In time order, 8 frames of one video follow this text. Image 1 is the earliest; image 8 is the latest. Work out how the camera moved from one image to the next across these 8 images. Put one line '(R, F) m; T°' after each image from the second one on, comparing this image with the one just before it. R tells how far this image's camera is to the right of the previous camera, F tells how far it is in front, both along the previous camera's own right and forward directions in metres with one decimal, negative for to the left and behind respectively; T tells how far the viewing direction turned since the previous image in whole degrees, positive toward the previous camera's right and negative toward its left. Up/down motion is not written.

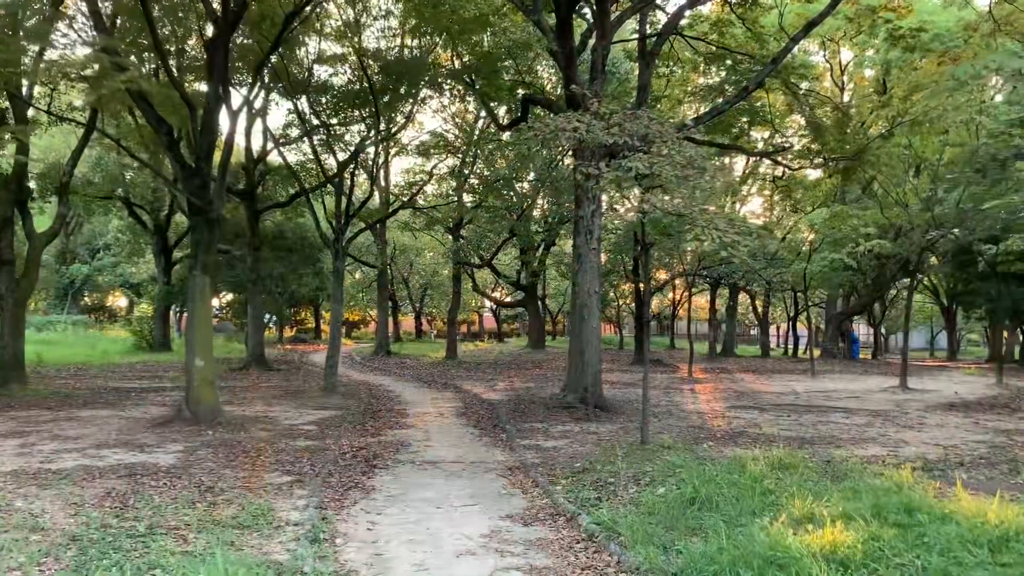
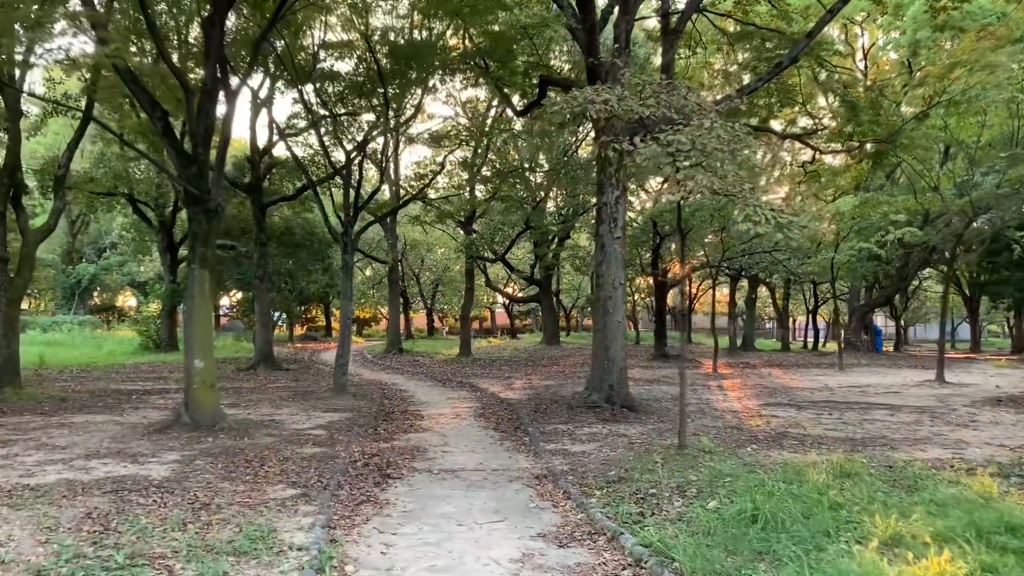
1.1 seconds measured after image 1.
(-0.1, +0.7) m; -1°
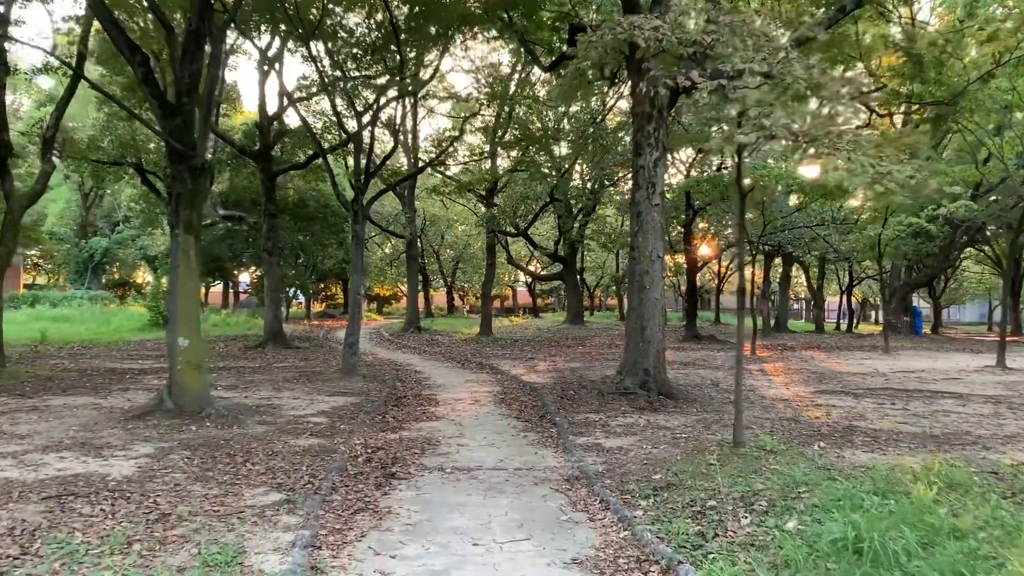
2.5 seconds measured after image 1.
(0.0, +1.0) m; -1°
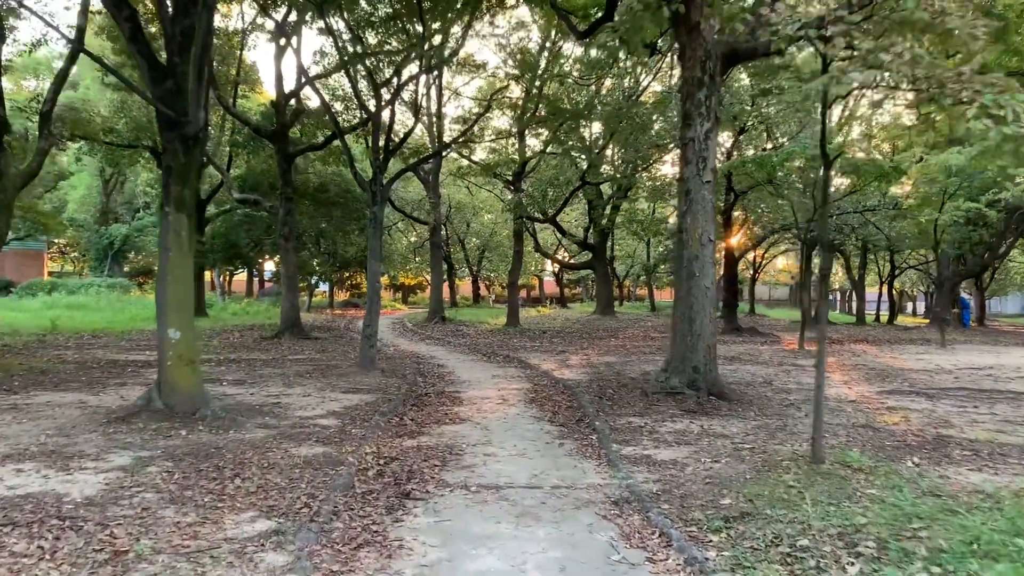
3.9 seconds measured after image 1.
(-0.1, +0.9) m; -2°
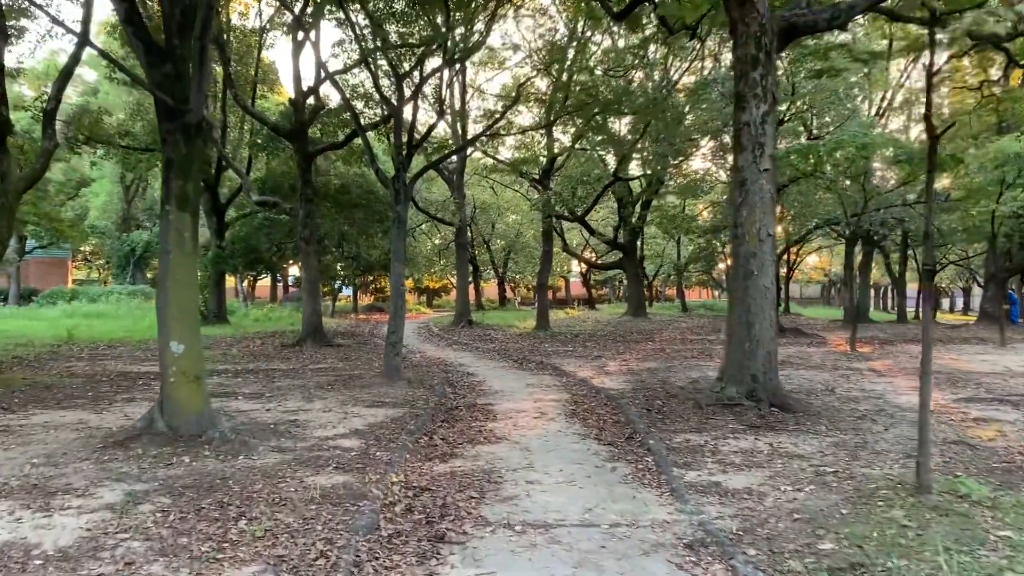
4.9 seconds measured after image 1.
(-0.1, +0.7) m; -2°
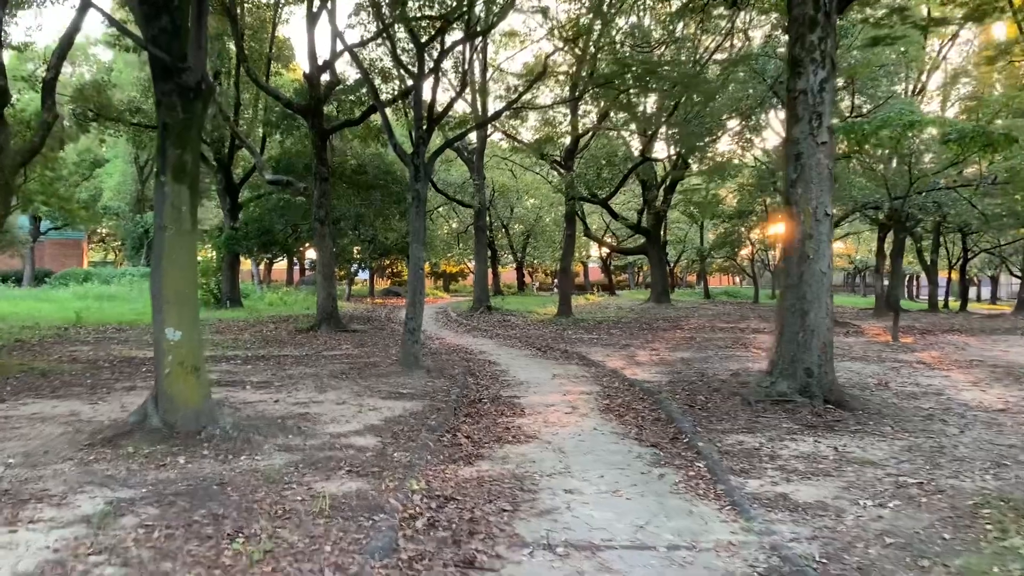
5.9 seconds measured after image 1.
(-0.1, +0.6) m; -1°
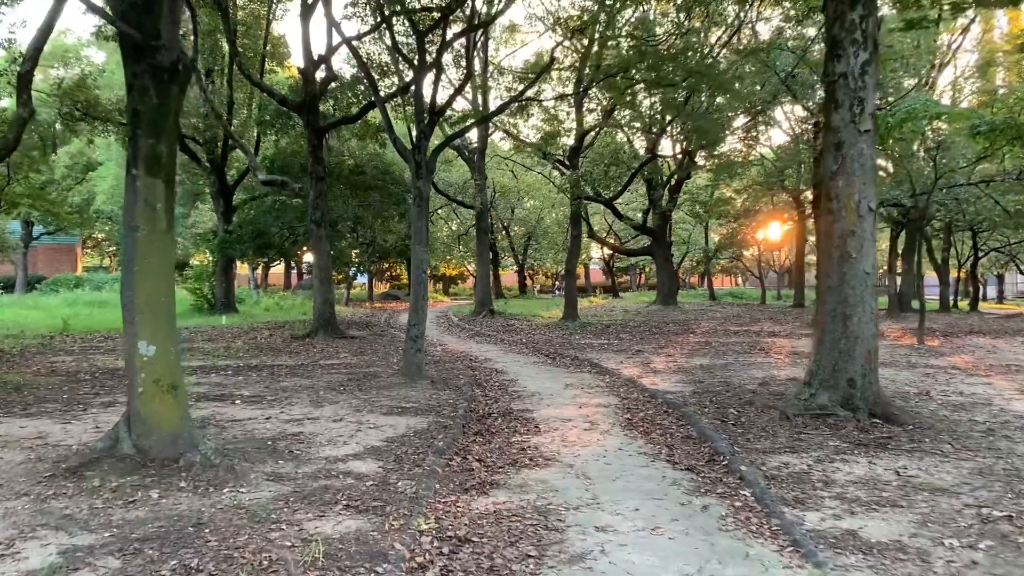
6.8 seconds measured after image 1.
(-0.1, +0.6) m; 0°
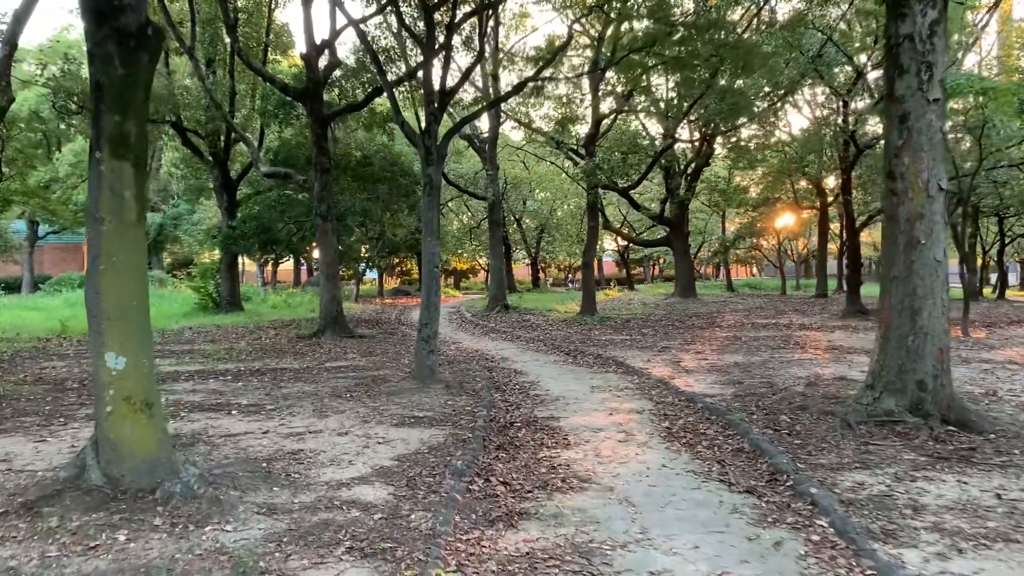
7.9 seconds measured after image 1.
(-0.1, +0.7) m; -1°
